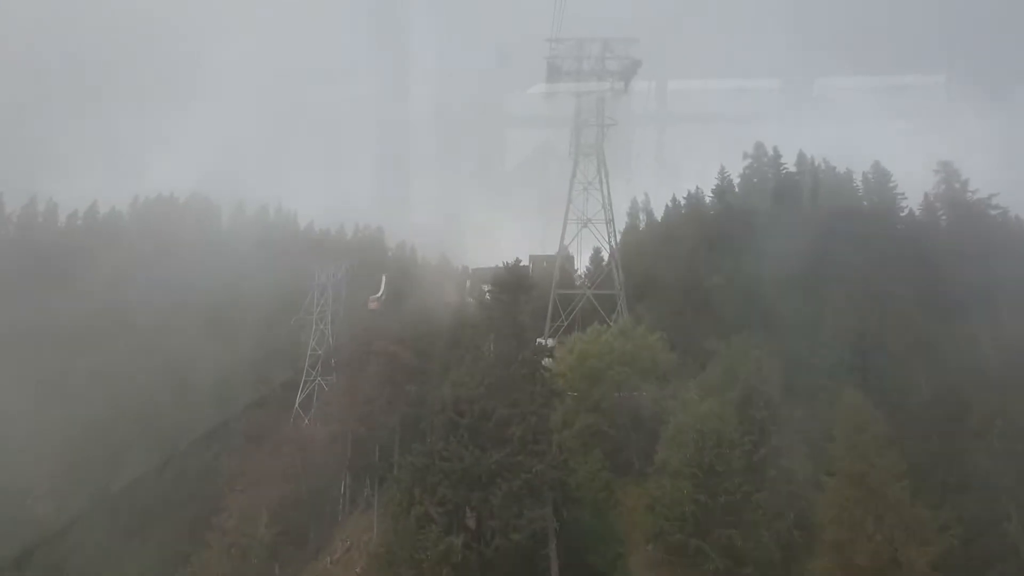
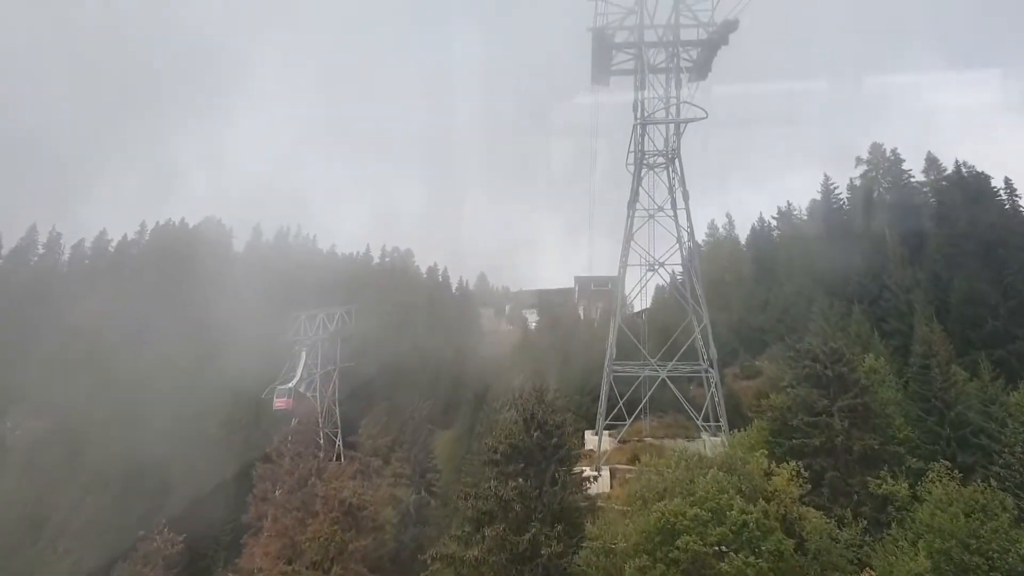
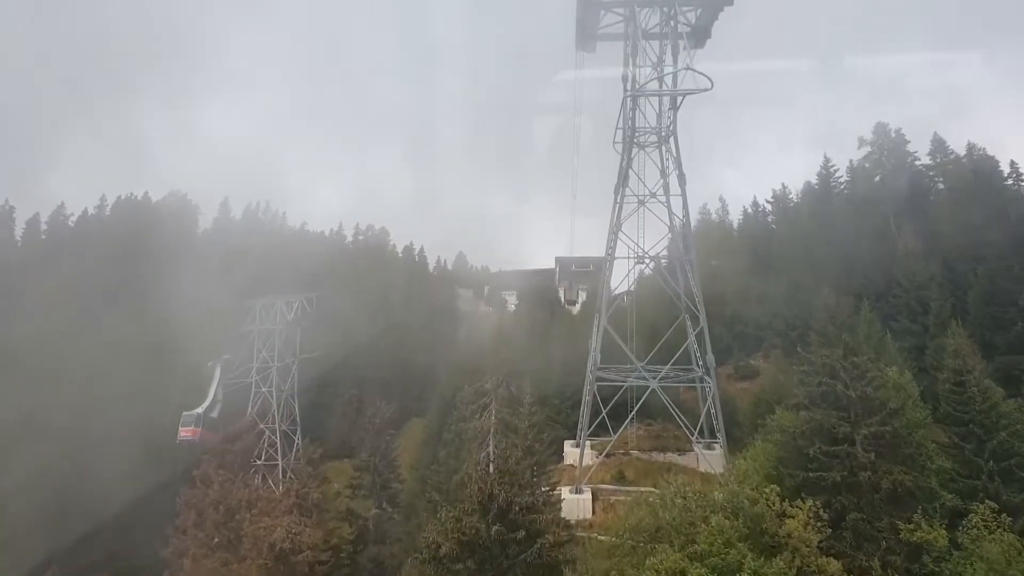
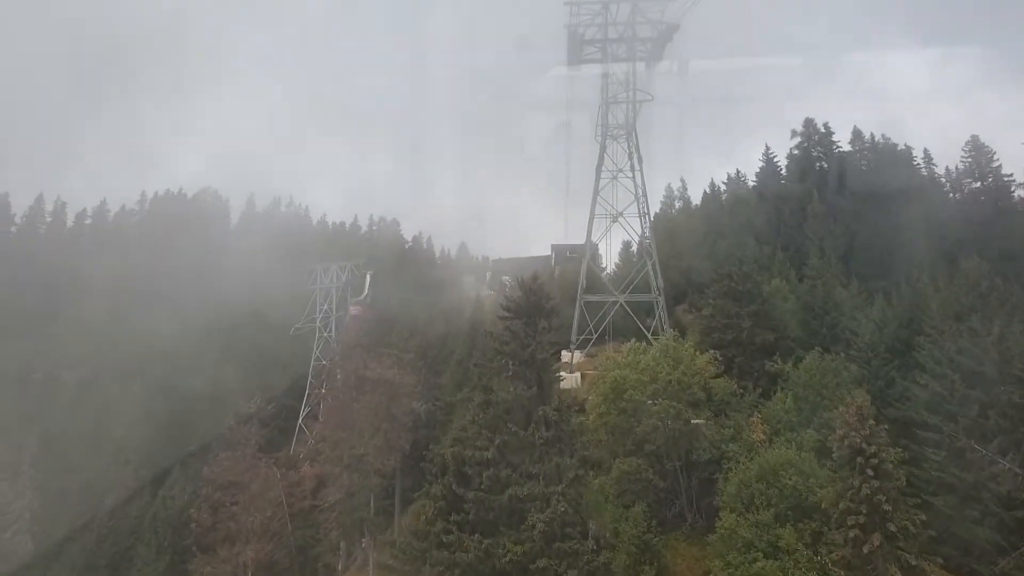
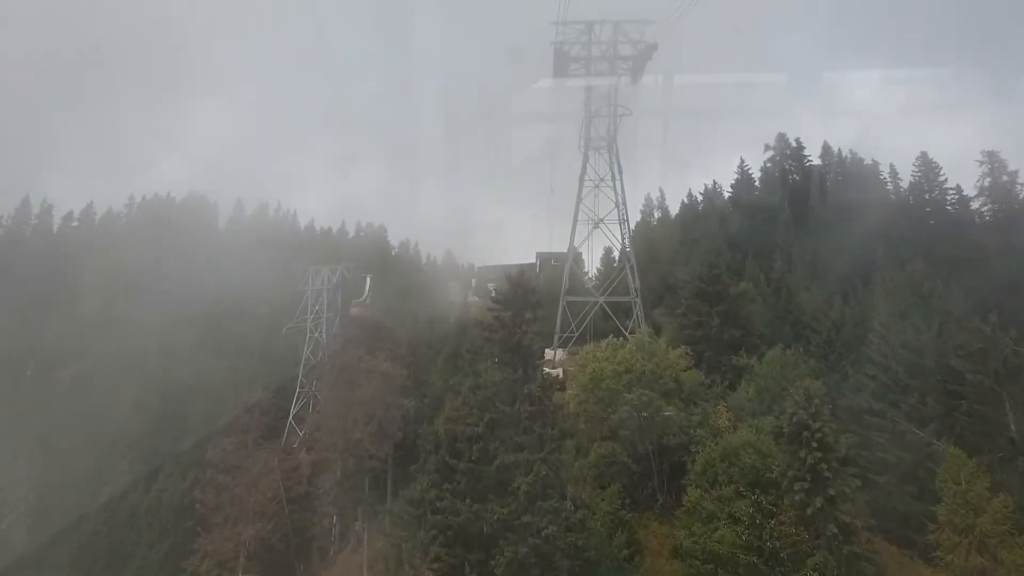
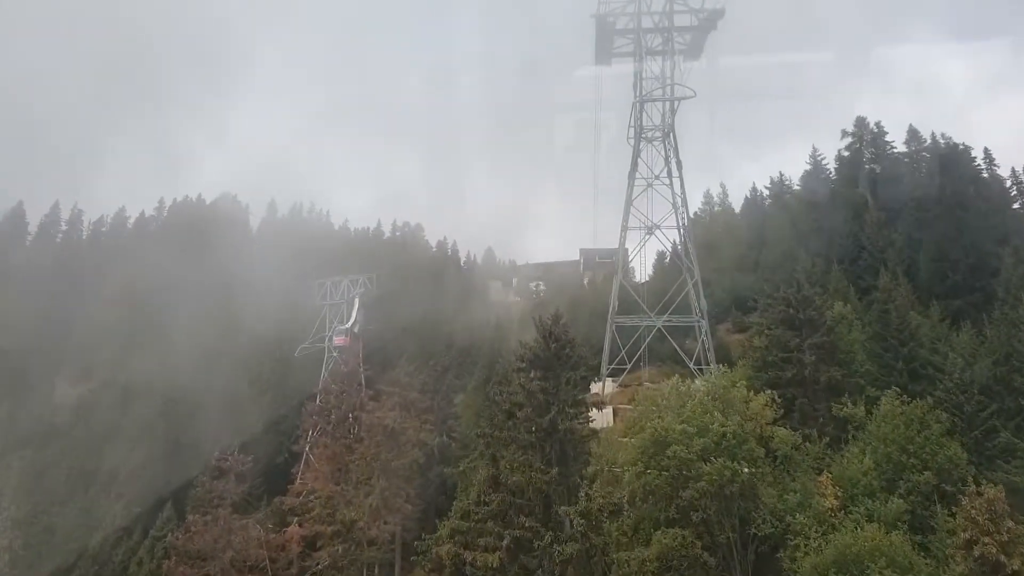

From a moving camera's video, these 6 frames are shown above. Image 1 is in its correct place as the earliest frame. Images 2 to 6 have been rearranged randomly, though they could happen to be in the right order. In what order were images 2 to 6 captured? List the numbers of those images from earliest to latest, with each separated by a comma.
5, 4, 6, 2, 3
